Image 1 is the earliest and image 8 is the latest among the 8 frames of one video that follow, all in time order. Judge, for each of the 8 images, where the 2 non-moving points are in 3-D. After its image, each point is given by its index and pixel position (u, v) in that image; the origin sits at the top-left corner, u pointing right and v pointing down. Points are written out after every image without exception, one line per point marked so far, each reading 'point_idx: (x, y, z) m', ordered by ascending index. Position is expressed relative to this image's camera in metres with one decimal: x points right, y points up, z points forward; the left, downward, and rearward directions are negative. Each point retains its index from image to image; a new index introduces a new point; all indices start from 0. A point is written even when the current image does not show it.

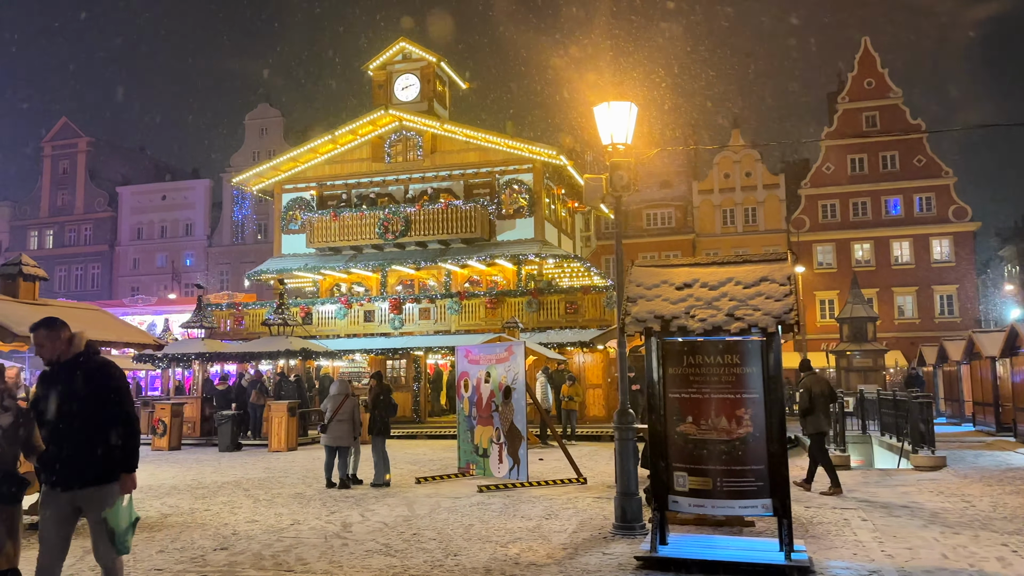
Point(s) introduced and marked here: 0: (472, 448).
0: (-0.7, -2.8, +13.5) m
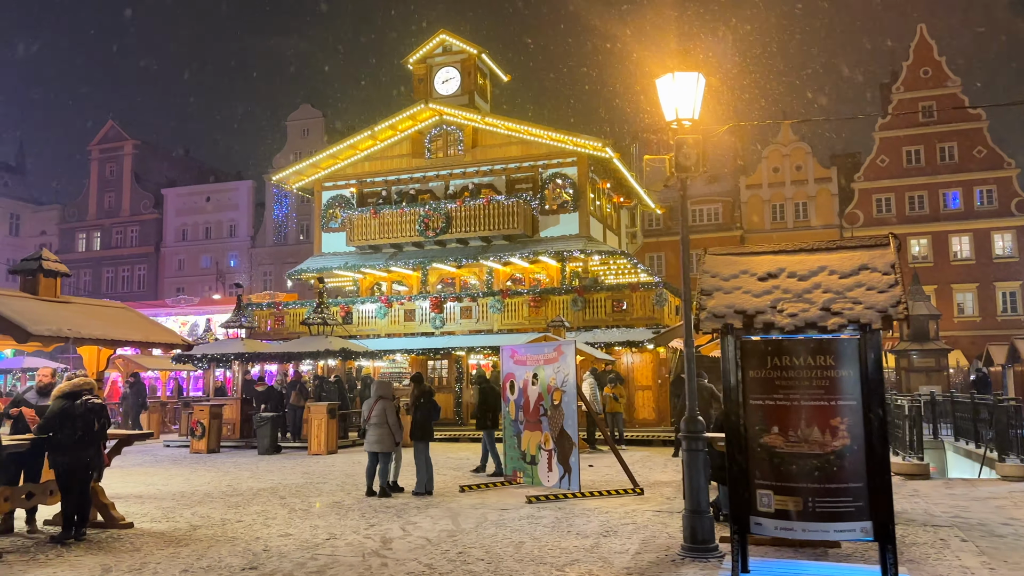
0: (+0.1, -2.7, +12.6) m
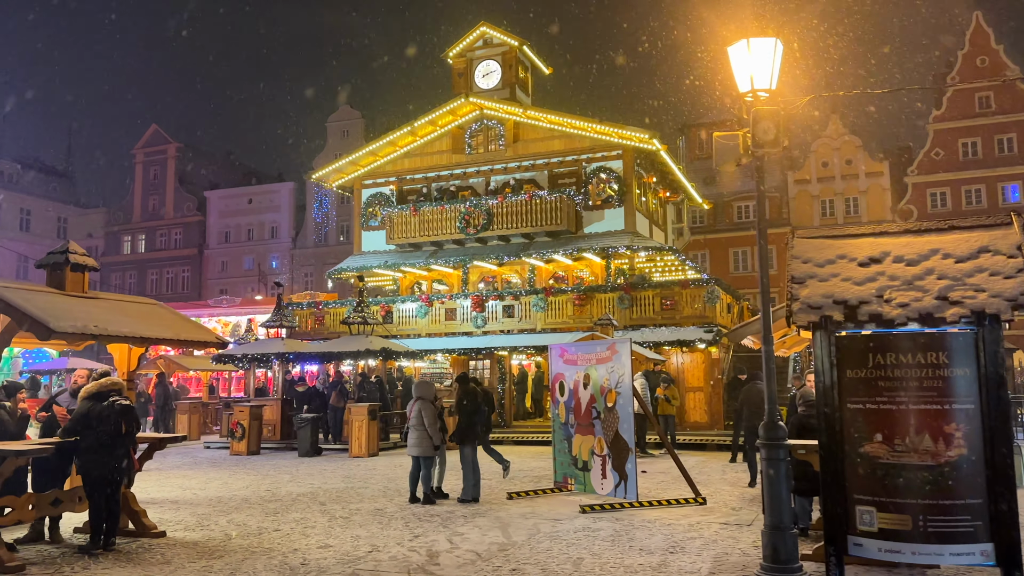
0: (+0.9, -2.6, +11.9) m
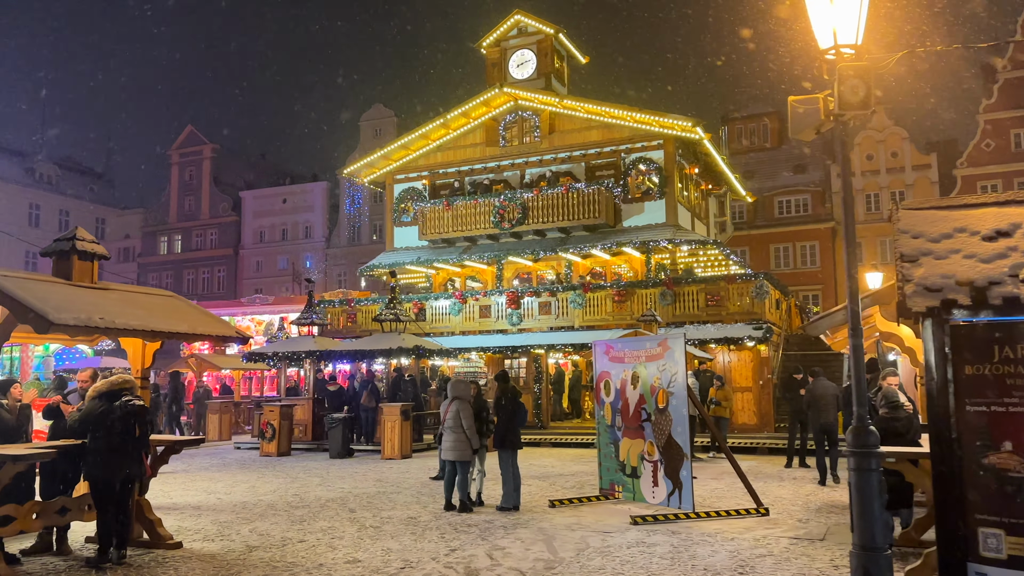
0: (+1.5, -2.5, +11.0) m
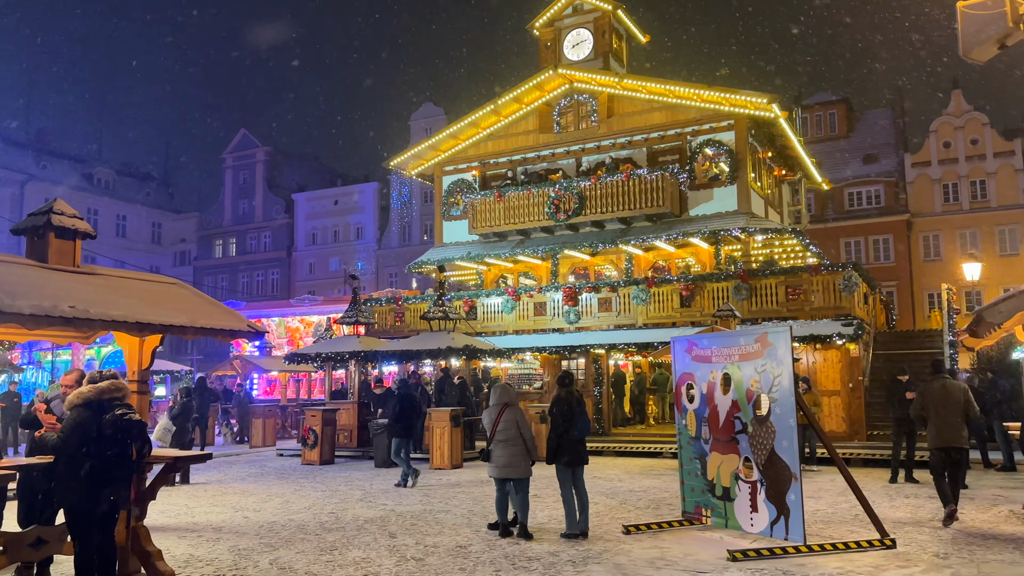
0: (+2.3, -2.3, +9.2) m
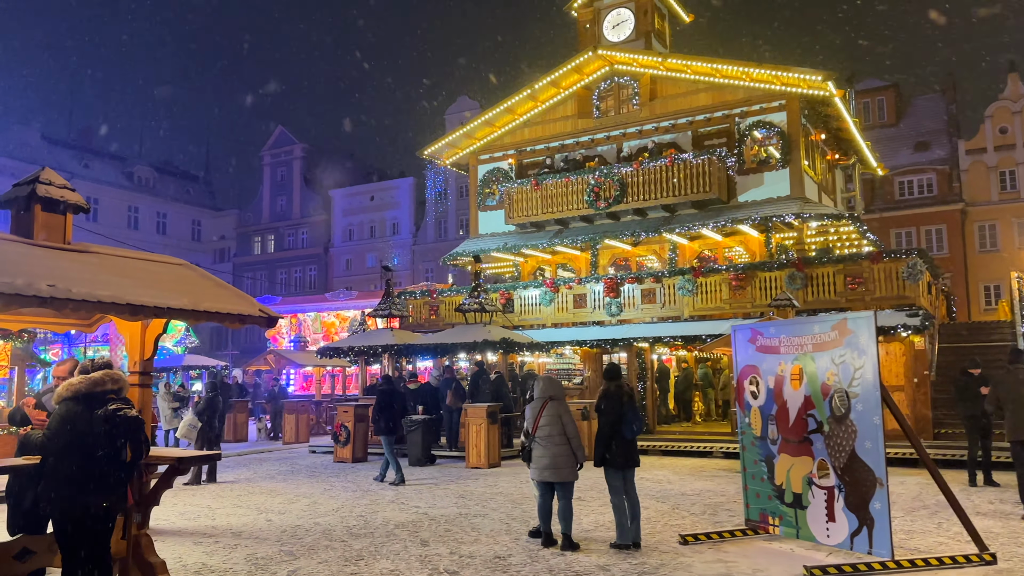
0: (+2.8, -2.1, +8.3) m
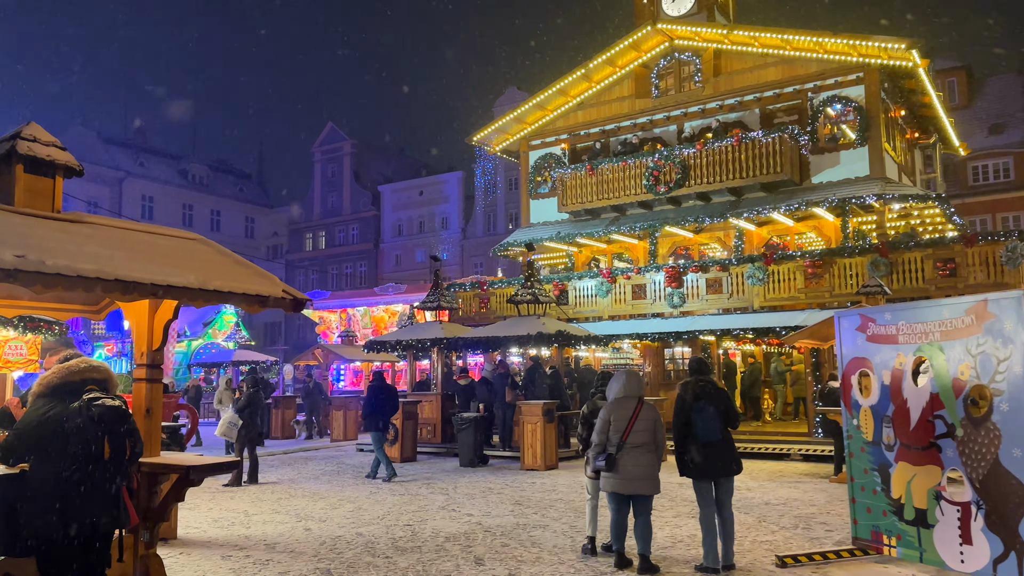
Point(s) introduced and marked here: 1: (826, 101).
0: (+3.4, -2.0, +7.0) m
1: (+7.8, +4.6, +19.2) m
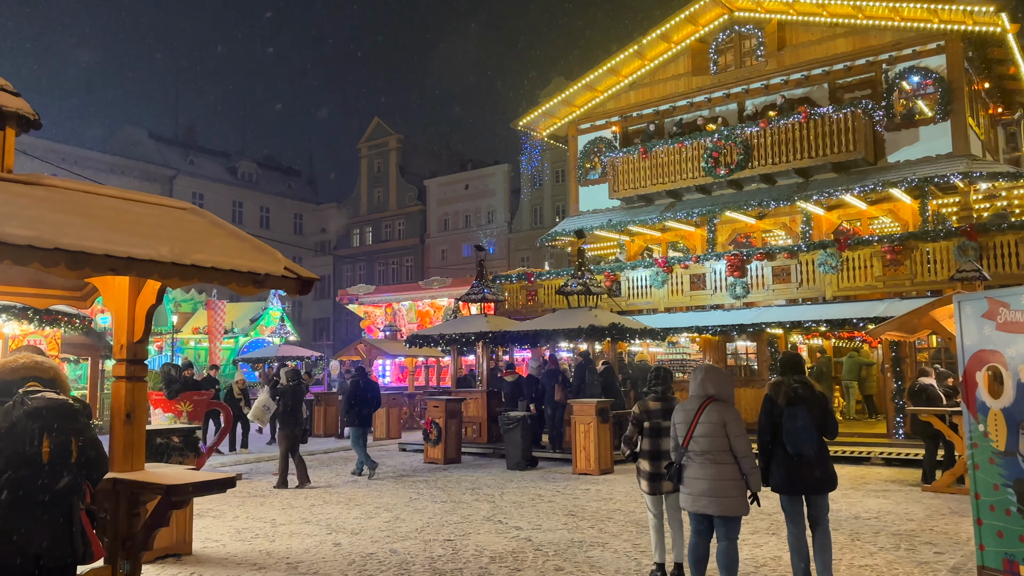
0: (+3.8, -1.8, +5.7) m
1: (+8.9, +4.9, +17.6) m
